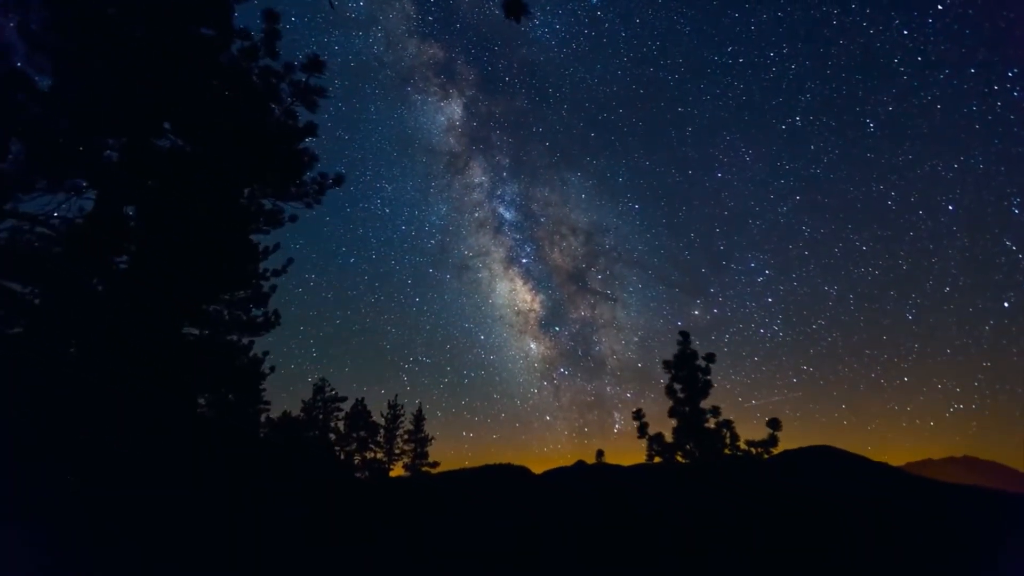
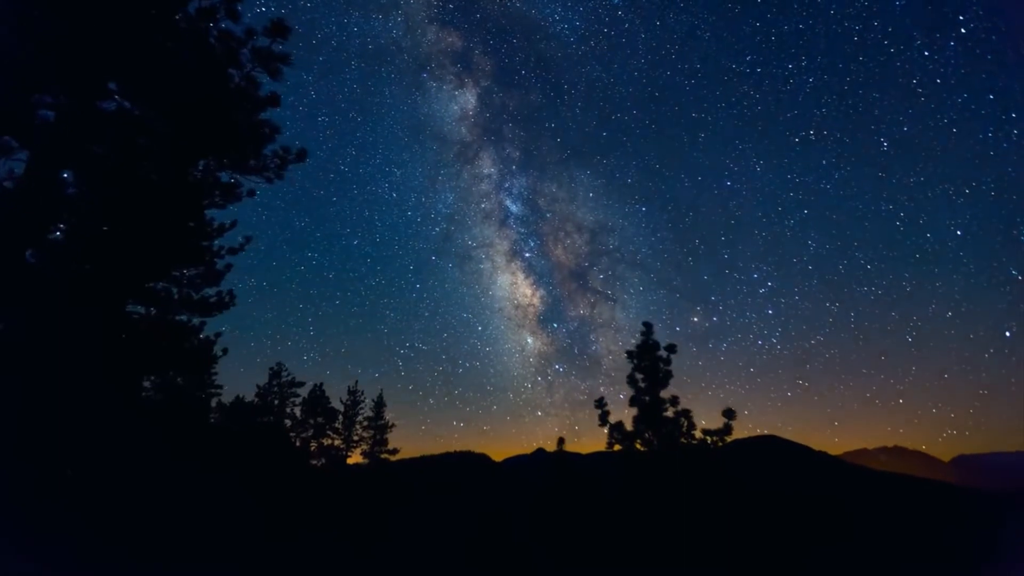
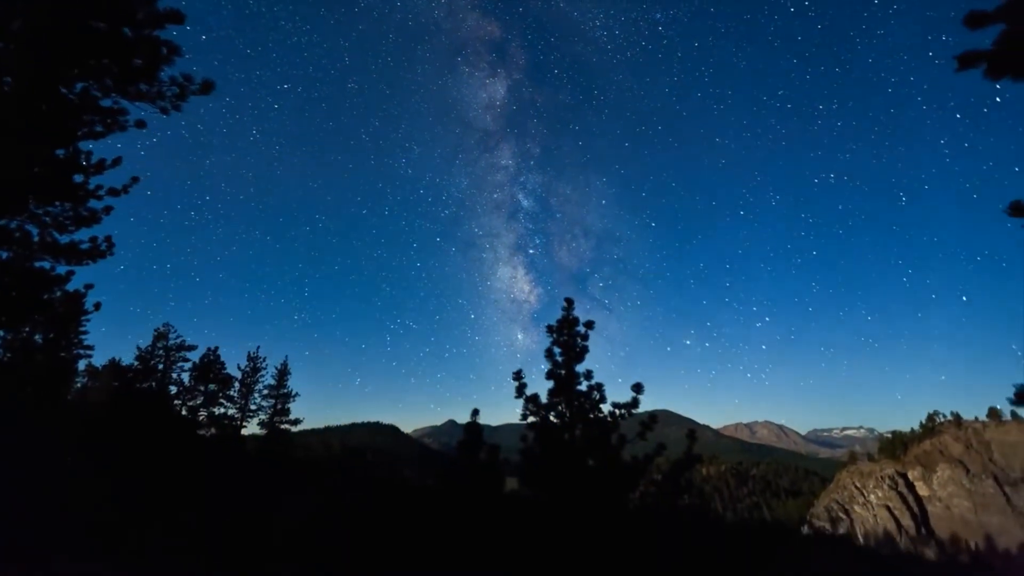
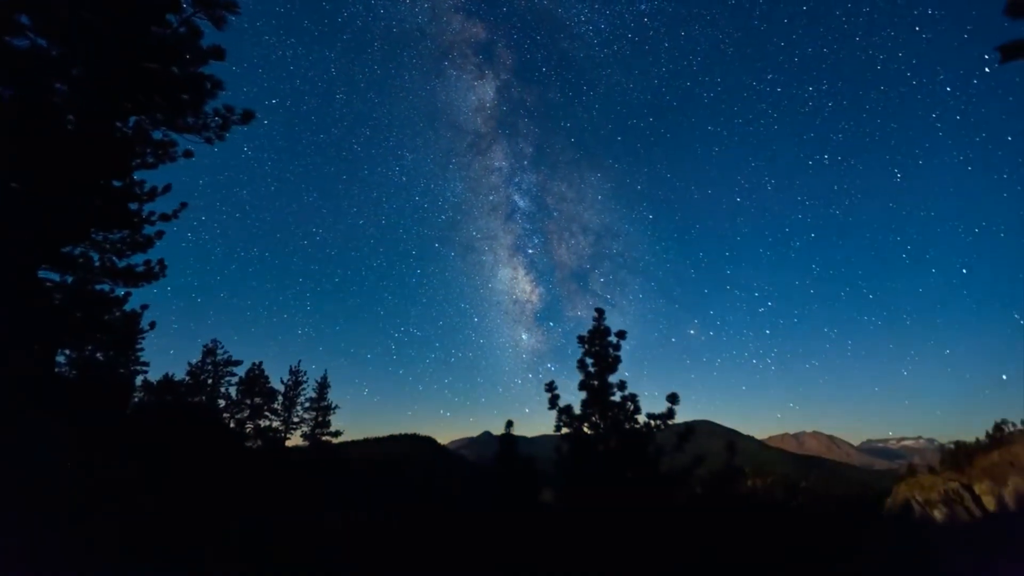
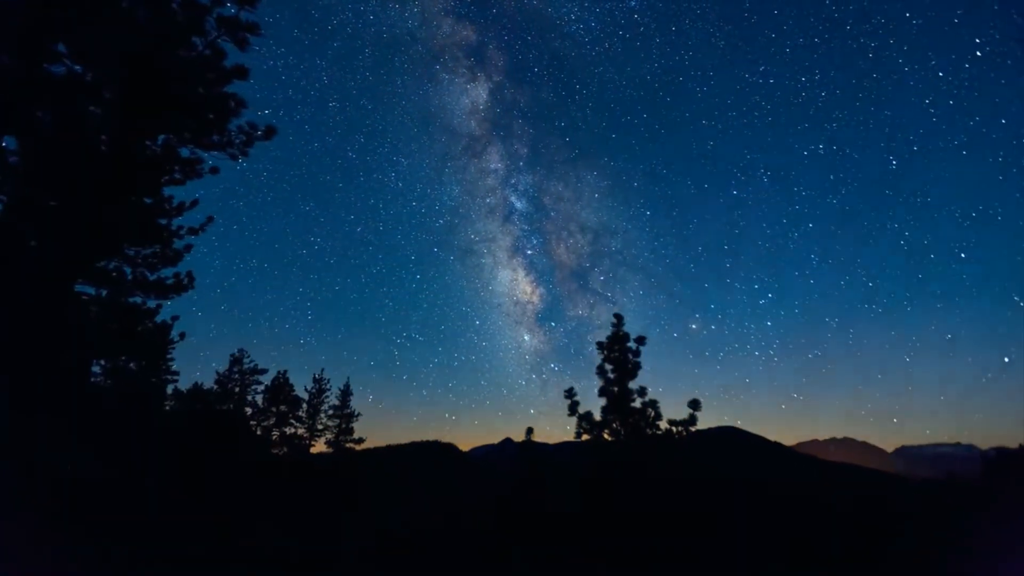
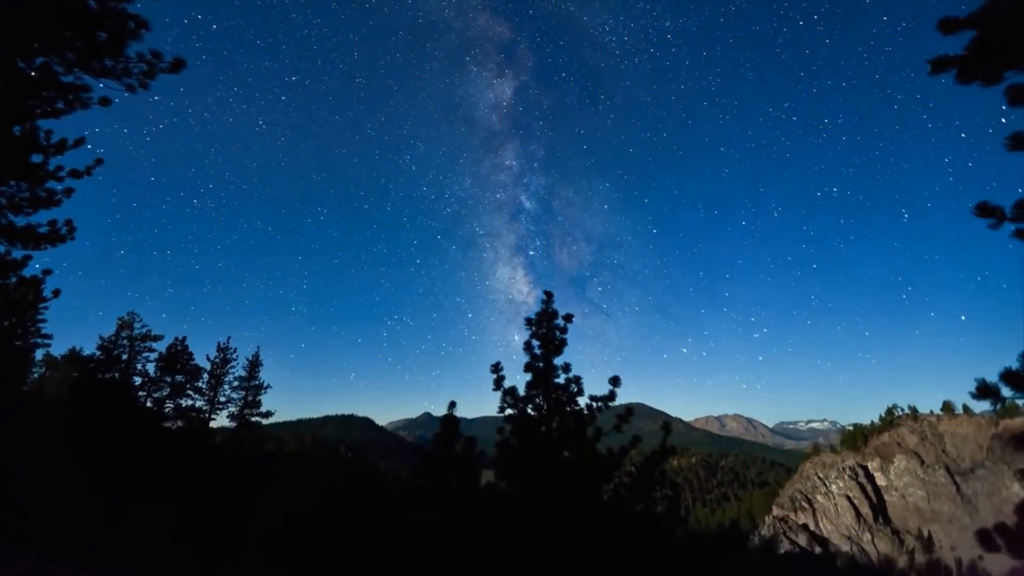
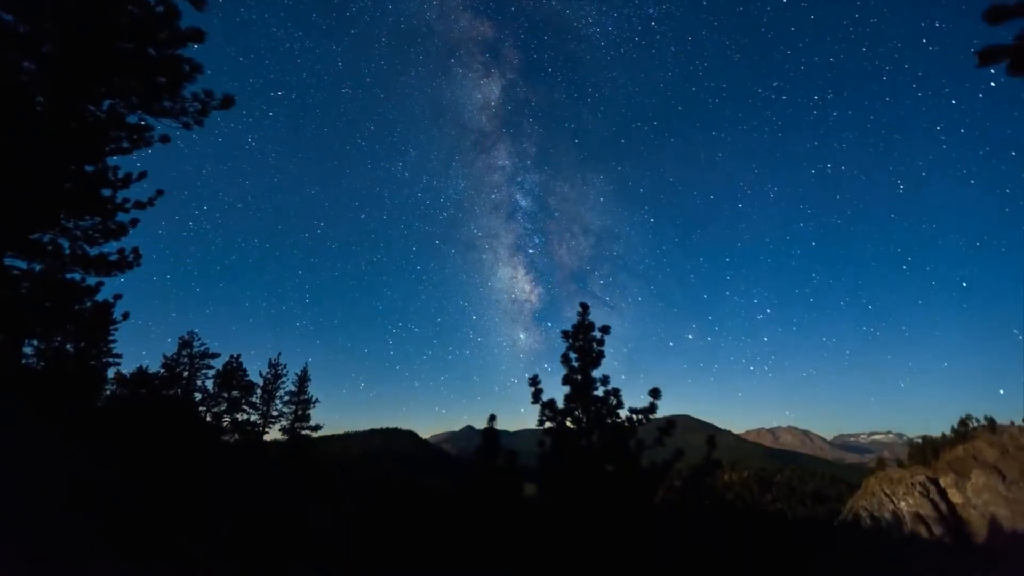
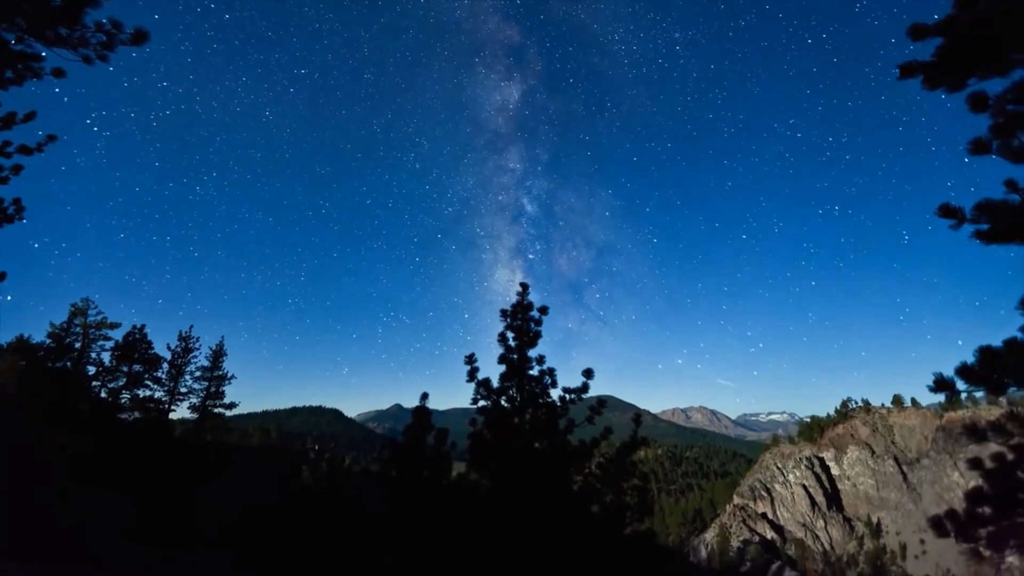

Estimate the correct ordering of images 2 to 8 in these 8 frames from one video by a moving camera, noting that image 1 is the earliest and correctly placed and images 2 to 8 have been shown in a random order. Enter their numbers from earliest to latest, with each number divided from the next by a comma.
2, 5, 4, 7, 3, 6, 8
